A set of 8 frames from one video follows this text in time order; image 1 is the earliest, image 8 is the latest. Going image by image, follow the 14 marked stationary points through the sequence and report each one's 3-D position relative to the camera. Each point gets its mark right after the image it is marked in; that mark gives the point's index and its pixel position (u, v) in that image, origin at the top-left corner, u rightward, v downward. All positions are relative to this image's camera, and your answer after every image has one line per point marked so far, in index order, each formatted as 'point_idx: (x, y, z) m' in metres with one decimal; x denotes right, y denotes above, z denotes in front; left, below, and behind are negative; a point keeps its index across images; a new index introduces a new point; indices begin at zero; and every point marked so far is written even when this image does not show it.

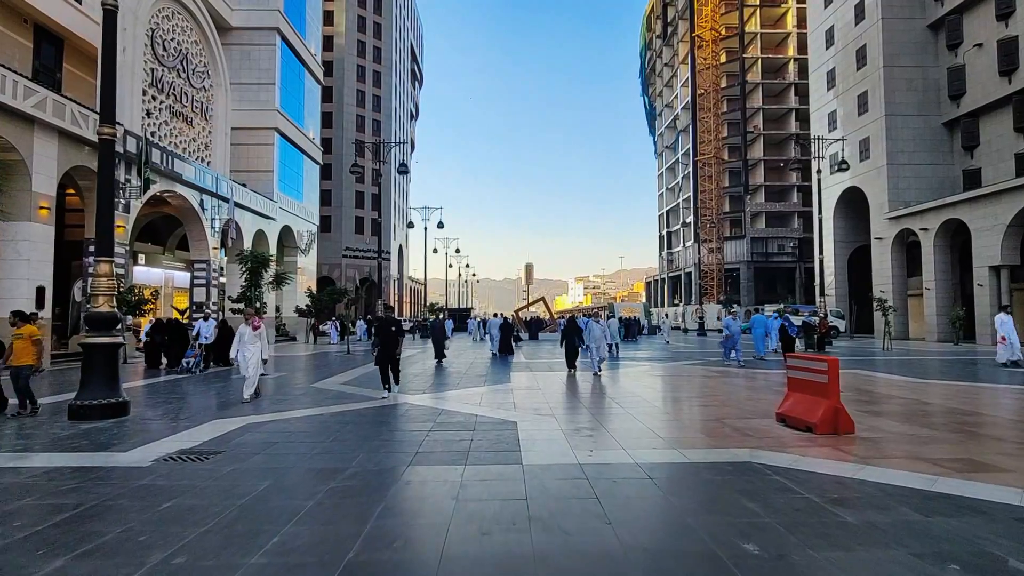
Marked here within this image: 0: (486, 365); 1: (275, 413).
0: (-0.8, -2.2, +17.1) m
1: (-3.7, -2.0, +9.1) m
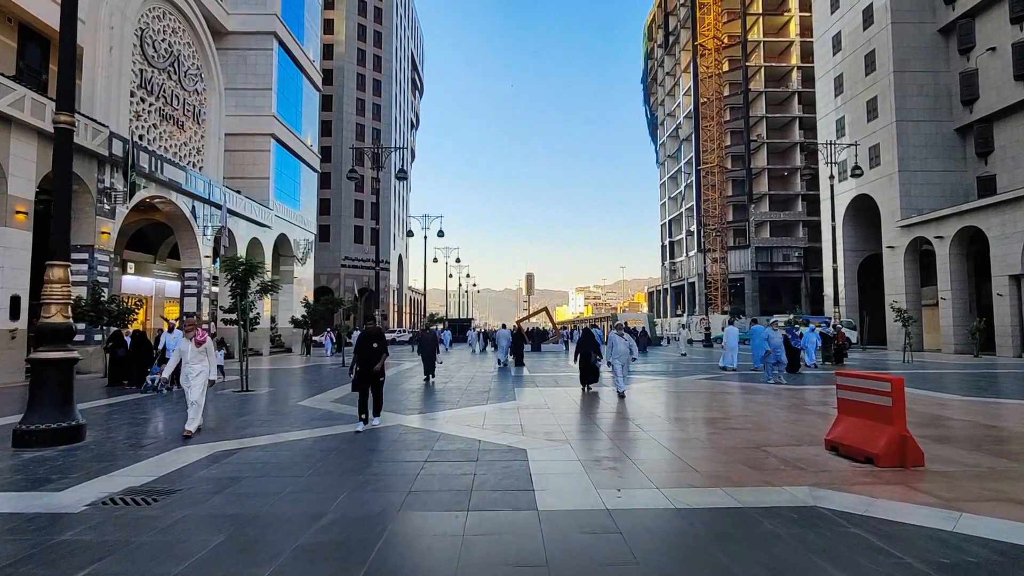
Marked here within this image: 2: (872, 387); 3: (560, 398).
0: (-0.7, -2.5, +16.0) m
1: (-3.6, -2.1, +8.1) m
2: (+4.1, -1.1, +6.6) m
3: (+1.0, -2.3, +11.8) m
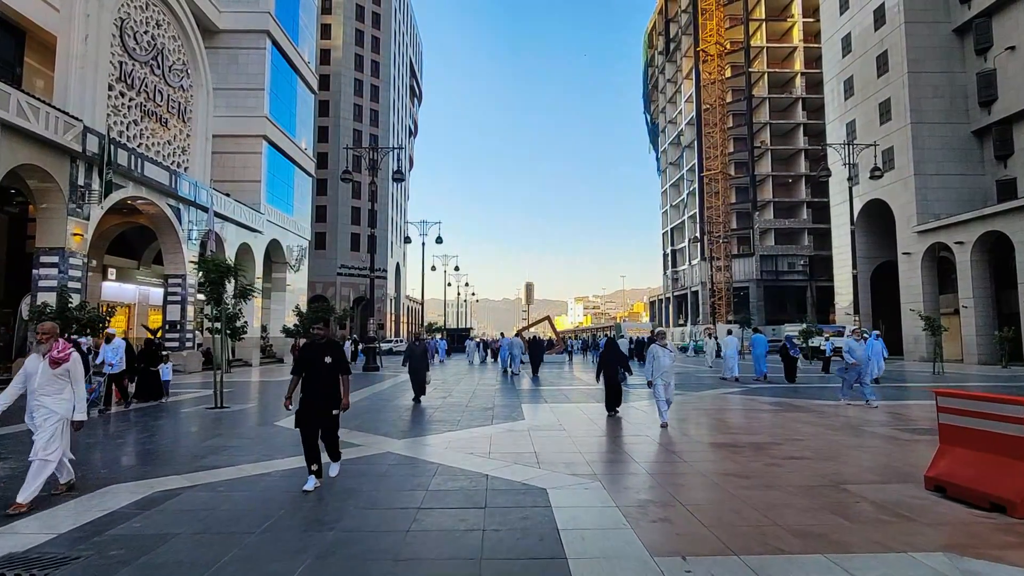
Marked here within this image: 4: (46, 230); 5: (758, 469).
0: (-0.5, -2.6, +14.5) m
1: (-3.5, -2.1, +6.6) m
2: (+4.2, -1.1, +5.2) m
3: (+1.1, -2.3, +10.3) m
4: (-14.6, +1.8, +18.5) m
5: (+2.8, -2.0, +6.6) m
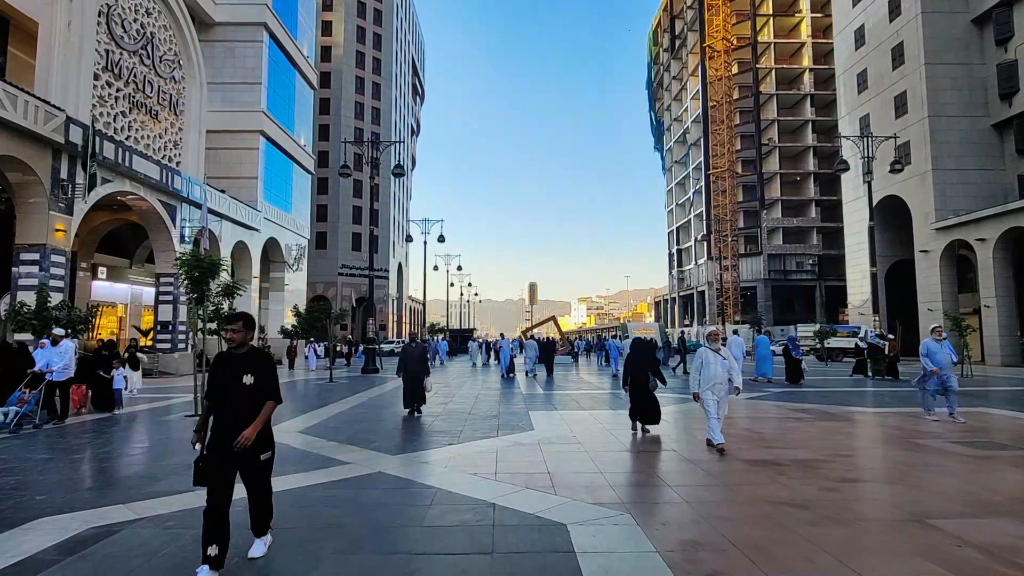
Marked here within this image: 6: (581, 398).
0: (-0.4, -2.6, +13.5) m
1: (-3.3, -2.0, +5.6) m
2: (+4.3, -1.0, +4.1) m
3: (+1.3, -2.2, +9.3) m
4: (-14.5, +1.9, +17.6) m
5: (+2.9, -1.9, +5.5) m
6: (+1.9, -3.0, +15.9) m
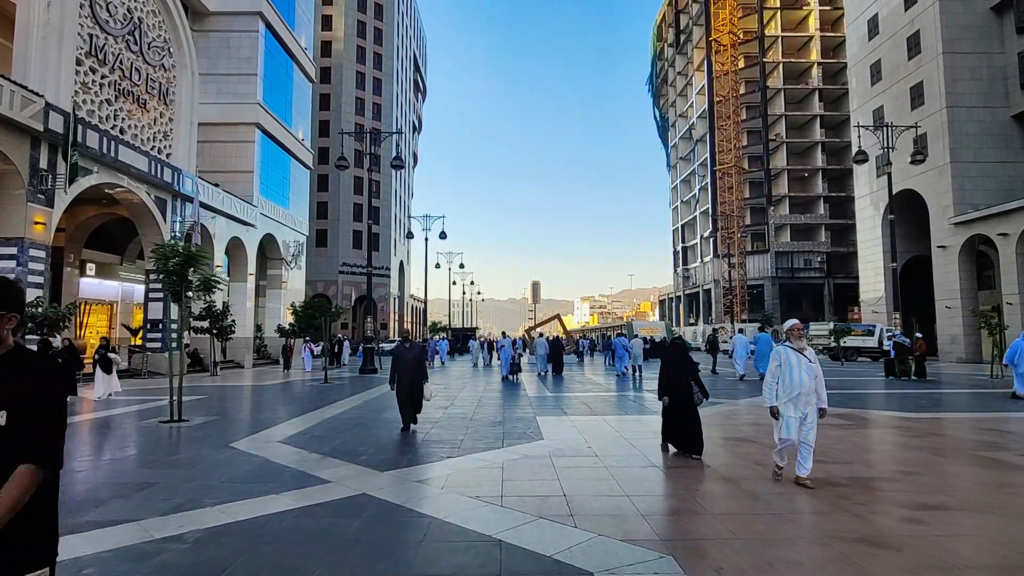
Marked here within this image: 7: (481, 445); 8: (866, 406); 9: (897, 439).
0: (-0.3, -2.4, +12.5) m
1: (-3.3, -1.9, +4.6) m
2: (+4.4, -0.9, +3.1) m
3: (+1.4, -2.1, +8.3) m
4: (-14.3, +2.0, +16.6) m
5: (+2.9, -1.8, +4.5) m
6: (+2.0, -2.9, +14.9) m
7: (-0.4, -2.1, +8.0) m
8: (+9.0, -3.0, +15.0) m
9: (+6.2, -2.4, +9.6) m
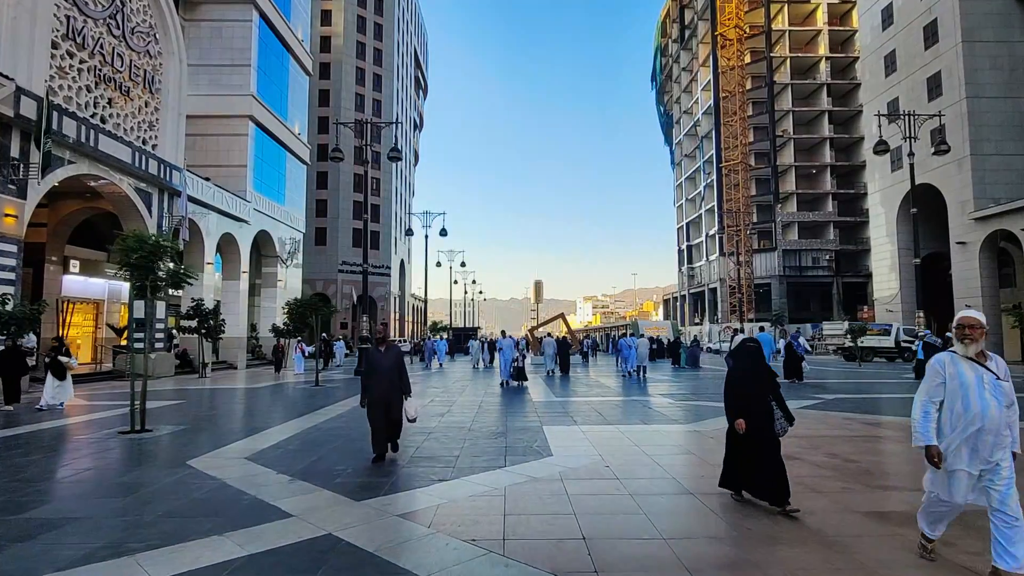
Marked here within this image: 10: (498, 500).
0: (-0.2, -2.3, +11.4) m
1: (-3.2, -1.8, +3.5) m
2: (+4.4, -0.8, +1.9) m
3: (+1.4, -2.0, +7.1) m
4: (-14.3, +2.1, +15.5) m
5: (+3.0, -1.7, +3.4) m
6: (+2.1, -2.8, +13.7) m
7: (-0.4, -2.1, +6.9) m
8: (+9.1, -2.9, +13.8) m
9: (+6.3, -2.3, +8.5) m
10: (-0.1, -1.9, +5.4) m
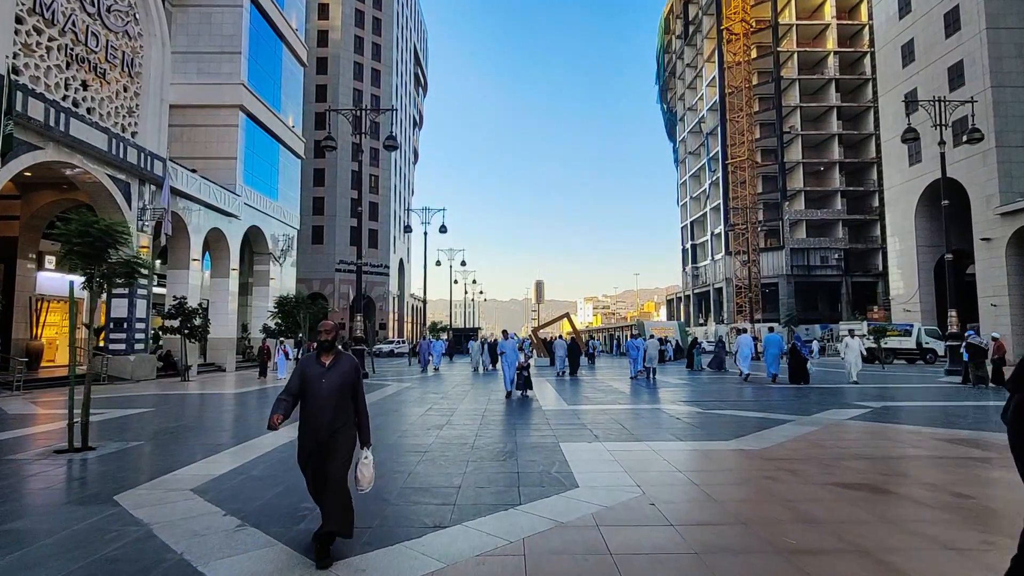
0: (-0.1, -2.2, +9.9) m
1: (-3.1, -1.7, +2.0) m
2: (+4.6, -0.7, +0.5) m
3: (+1.5, -1.9, +5.7) m
4: (-14.1, +2.2, +14.1) m
5: (+3.1, -1.6, +1.9) m
6: (+2.2, -2.7, +12.3) m
7: (-0.2, -1.9, +5.4) m
8: (+9.3, -2.8, +12.3) m
9: (+6.5, -2.2, +7.0) m
10: (0.0, -1.8, +3.9) m
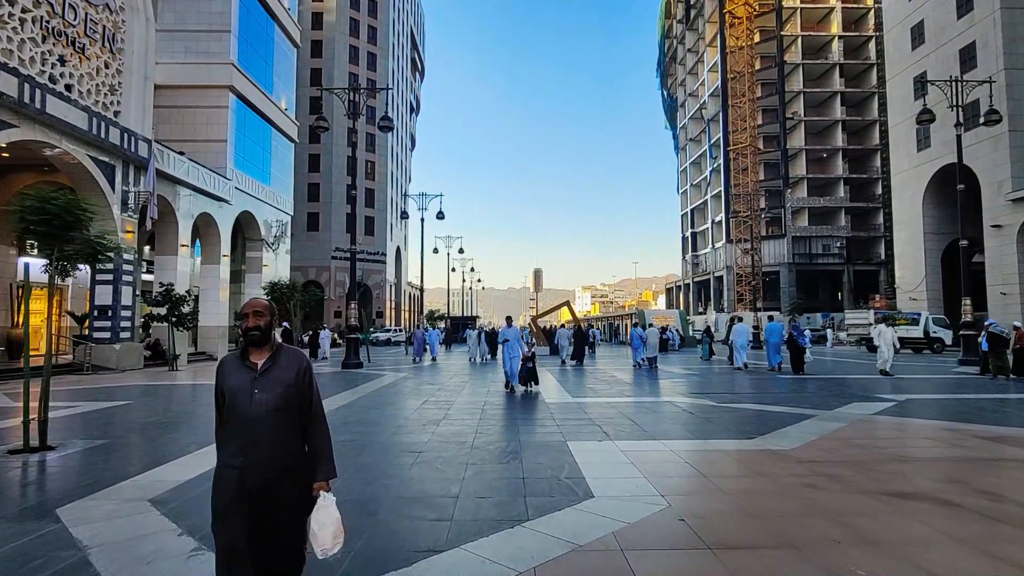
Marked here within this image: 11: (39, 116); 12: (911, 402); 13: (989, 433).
0: (0.0, -2.0, +9.2) m
1: (-3.0, -1.6, +1.3) m
2: (+4.6, -0.6, -0.2) m
3: (+1.6, -1.8, +5.0) m
4: (-14.1, +2.5, +13.2) m
5: (+3.2, -1.5, +1.2) m
6: (+2.2, -2.4, +11.6) m
7: (-0.2, -1.8, +4.7) m
8: (+9.3, -2.5, +11.7) m
9: (+6.5, -2.1, +6.3) m
10: (+0.1, -1.7, +3.2) m
11: (-13.2, +4.8, +16.7) m
12: (+8.7, -2.6, +12.9) m
13: (+6.9, -2.2, +8.6) m
